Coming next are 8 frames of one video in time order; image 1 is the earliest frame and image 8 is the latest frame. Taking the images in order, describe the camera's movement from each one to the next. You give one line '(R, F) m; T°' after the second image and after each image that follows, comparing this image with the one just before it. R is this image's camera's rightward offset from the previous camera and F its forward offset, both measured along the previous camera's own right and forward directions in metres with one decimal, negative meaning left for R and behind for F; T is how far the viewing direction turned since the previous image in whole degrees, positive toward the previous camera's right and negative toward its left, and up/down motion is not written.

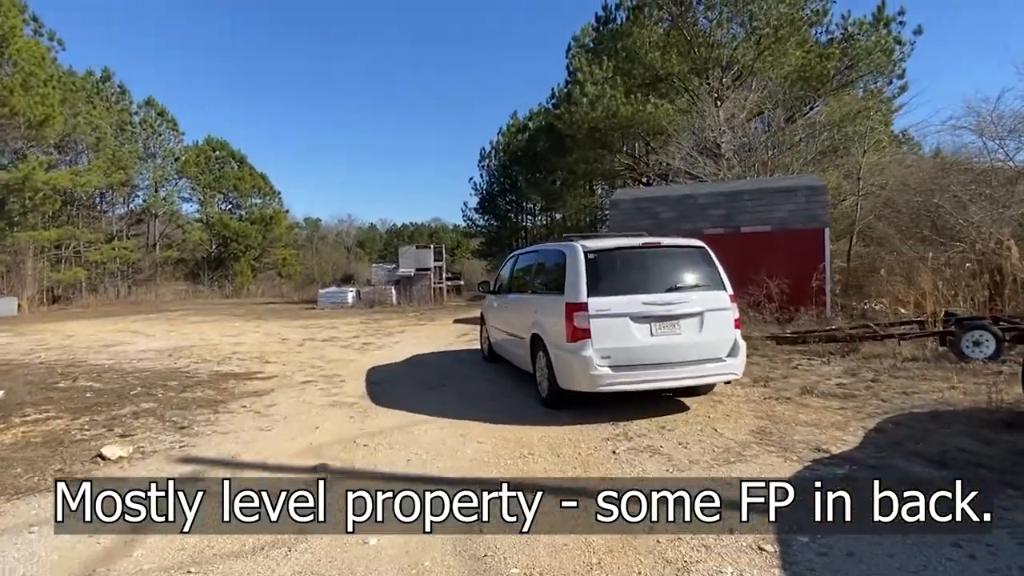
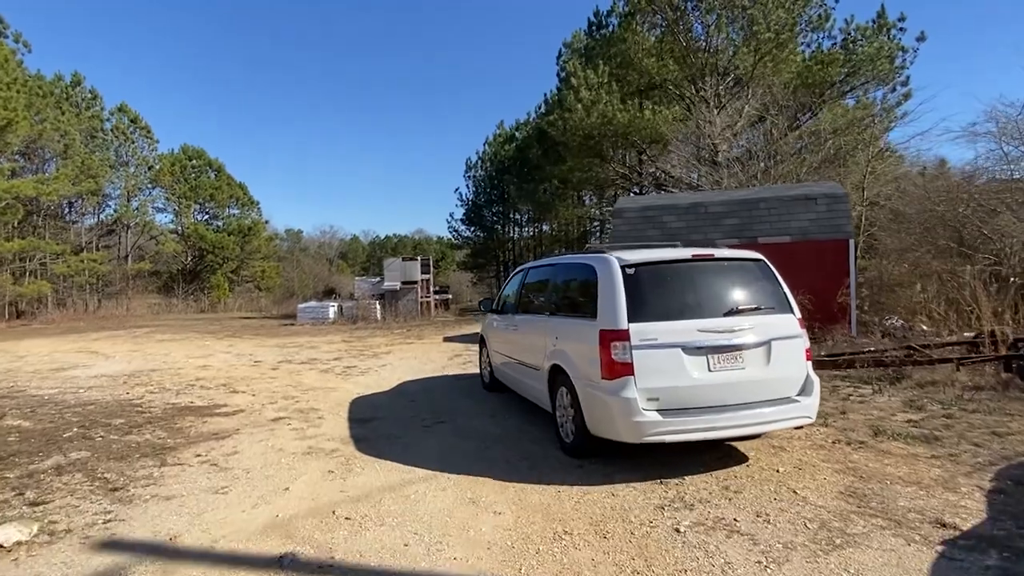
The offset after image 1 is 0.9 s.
(-0.3, +1.1) m; +2°
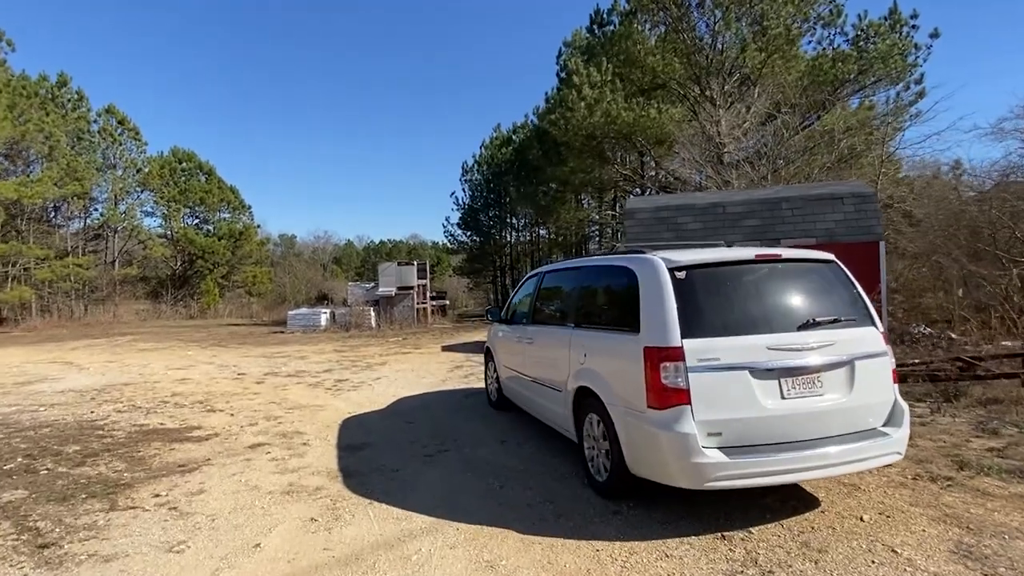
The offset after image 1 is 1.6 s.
(-0.2, +0.8) m; +1°
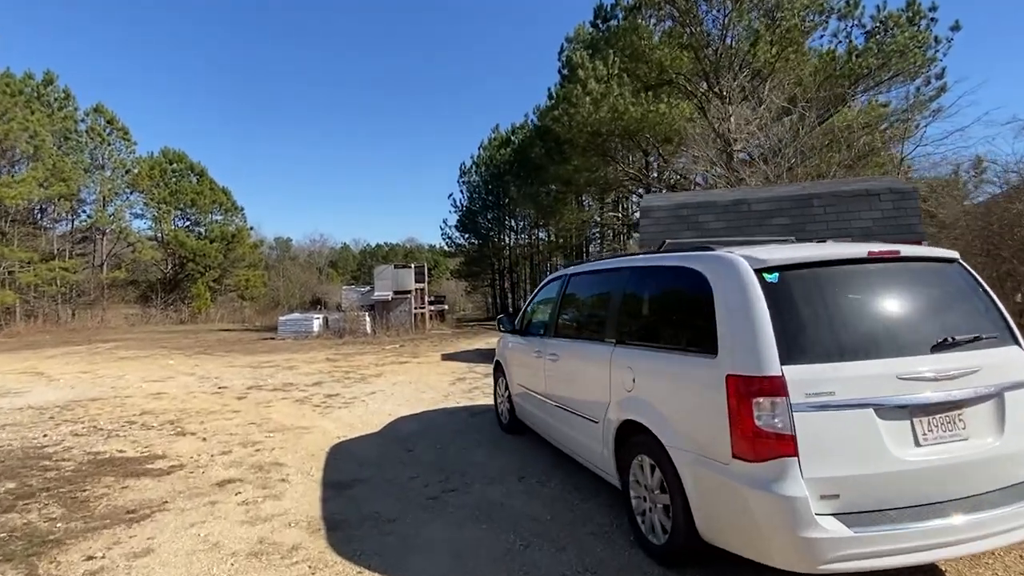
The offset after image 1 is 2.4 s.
(-0.2, +0.9) m; 0°
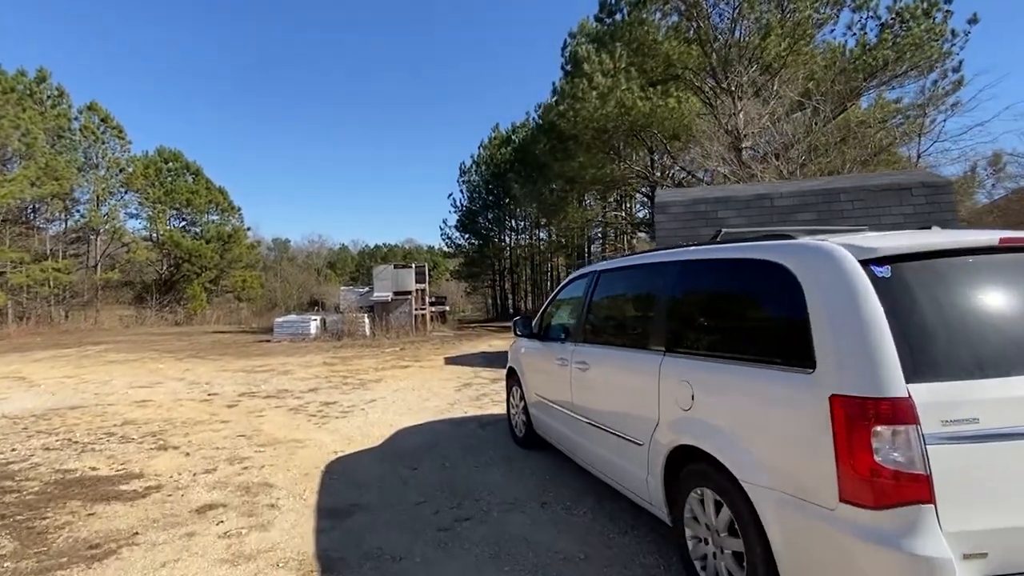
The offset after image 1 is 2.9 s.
(-0.2, +0.6) m; 0°
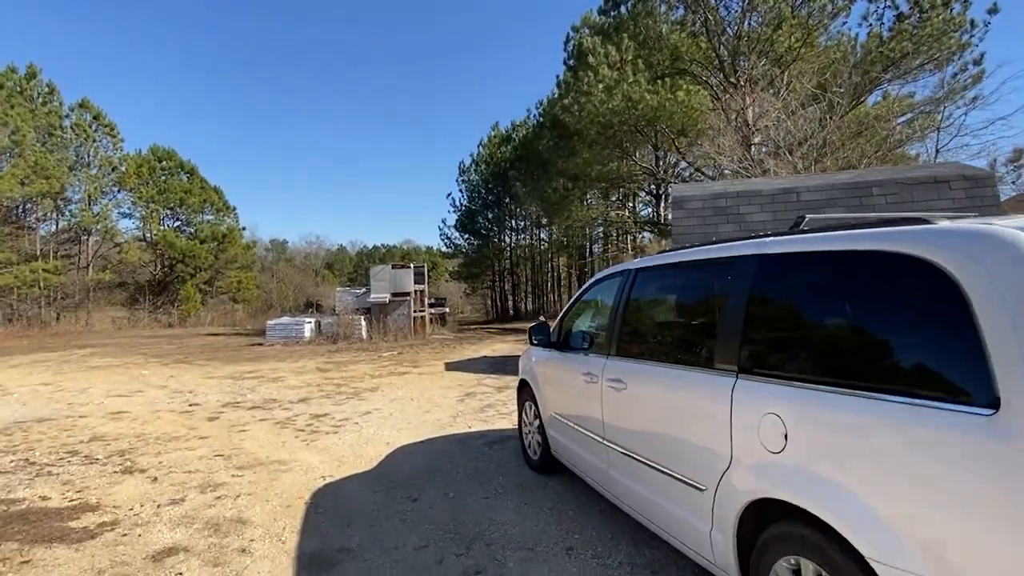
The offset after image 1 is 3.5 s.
(-0.1, +0.7) m; 0°
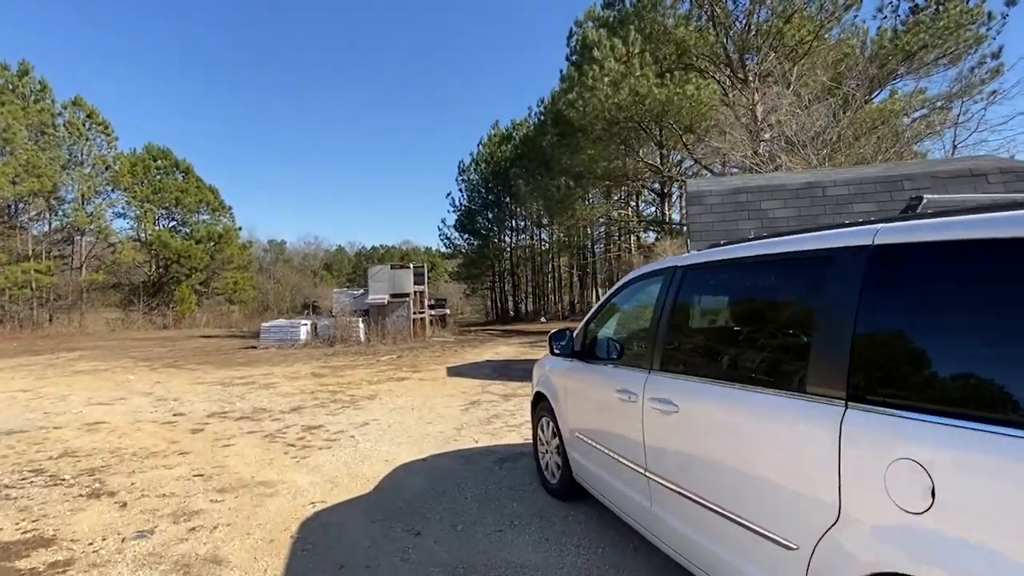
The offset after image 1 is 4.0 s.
(-0.1, +0.5) m; 0°
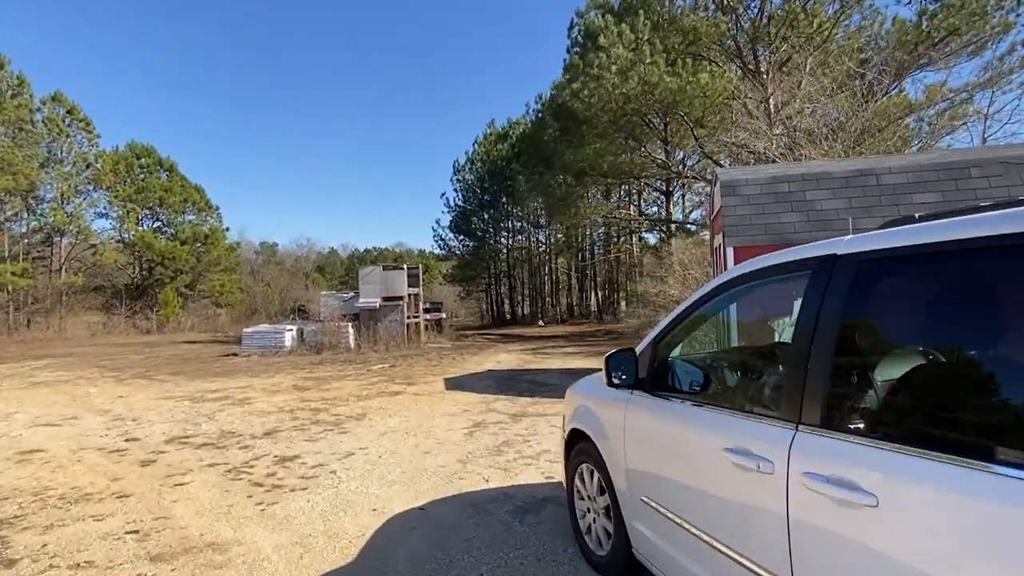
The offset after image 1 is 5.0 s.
(-0.2, +1.1) m; +1°
